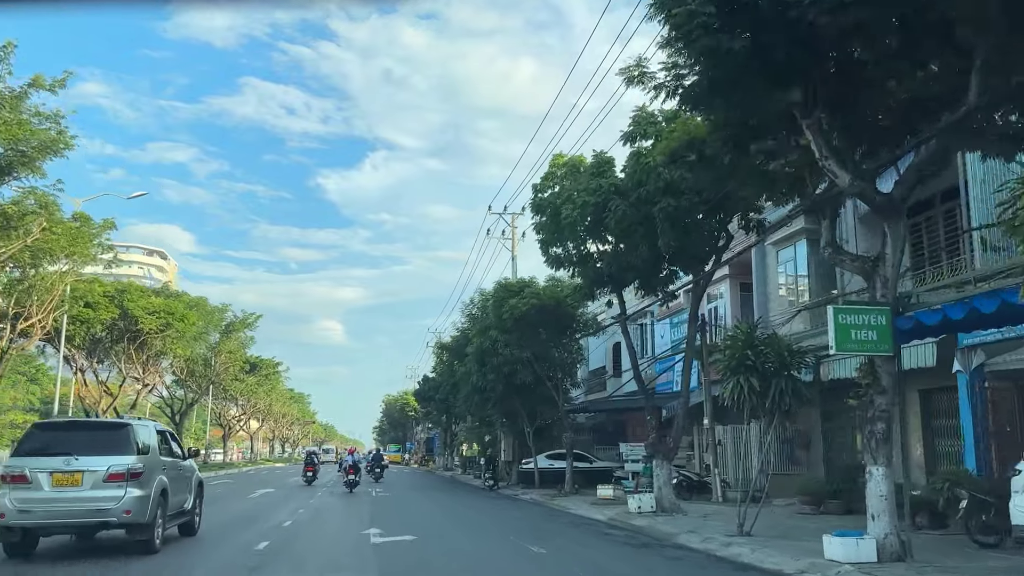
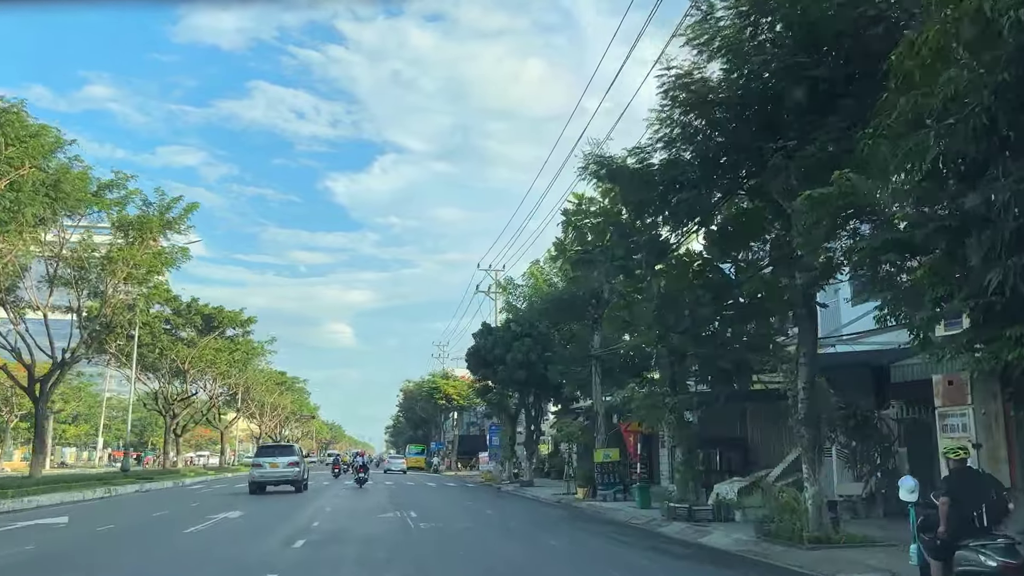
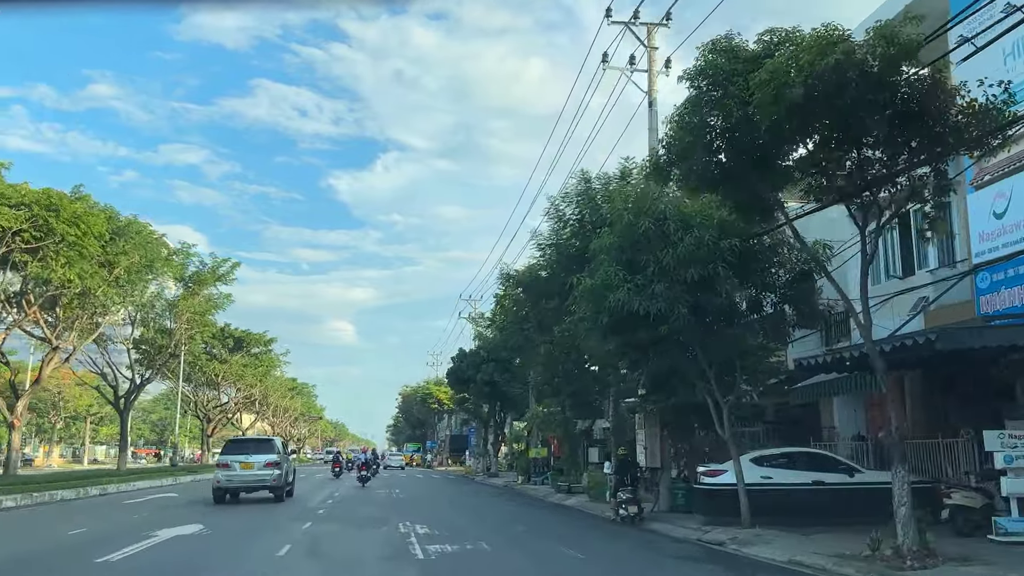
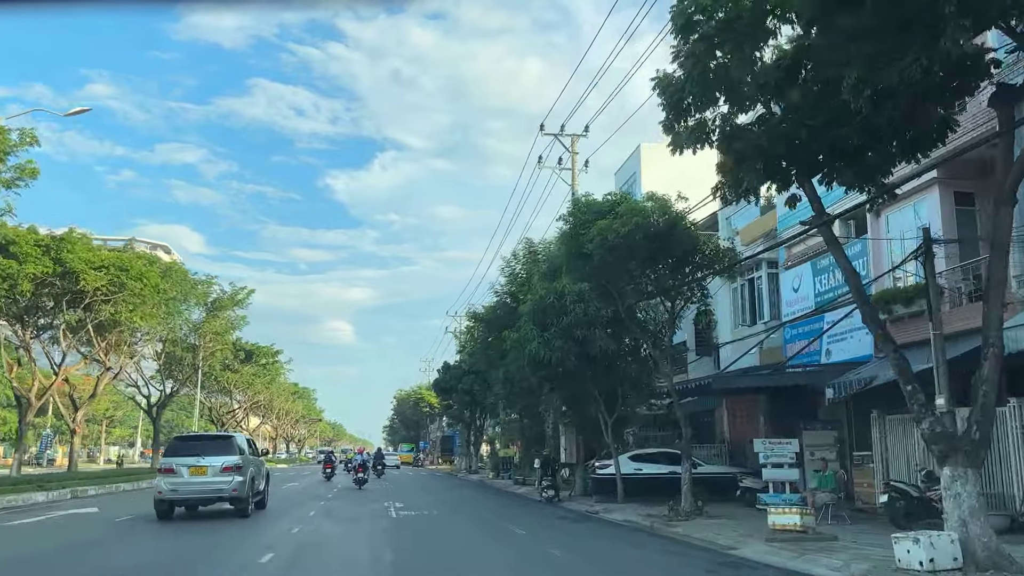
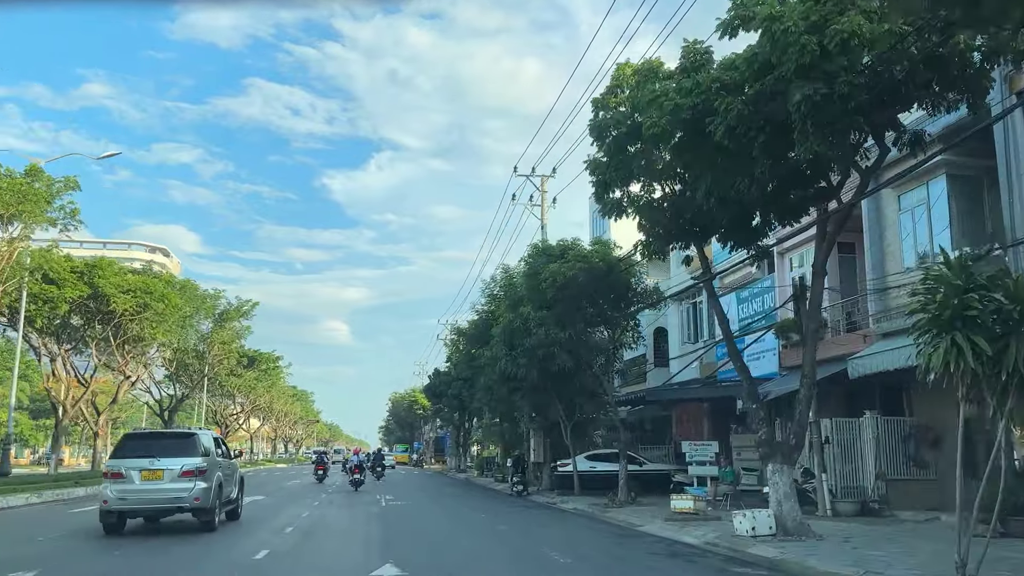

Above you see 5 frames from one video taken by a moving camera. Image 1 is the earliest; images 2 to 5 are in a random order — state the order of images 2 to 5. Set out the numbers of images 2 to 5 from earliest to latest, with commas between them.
5, 4, 3, 2
